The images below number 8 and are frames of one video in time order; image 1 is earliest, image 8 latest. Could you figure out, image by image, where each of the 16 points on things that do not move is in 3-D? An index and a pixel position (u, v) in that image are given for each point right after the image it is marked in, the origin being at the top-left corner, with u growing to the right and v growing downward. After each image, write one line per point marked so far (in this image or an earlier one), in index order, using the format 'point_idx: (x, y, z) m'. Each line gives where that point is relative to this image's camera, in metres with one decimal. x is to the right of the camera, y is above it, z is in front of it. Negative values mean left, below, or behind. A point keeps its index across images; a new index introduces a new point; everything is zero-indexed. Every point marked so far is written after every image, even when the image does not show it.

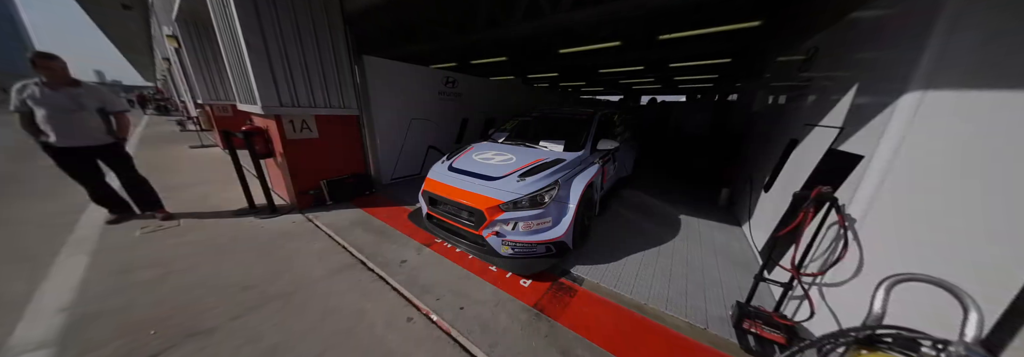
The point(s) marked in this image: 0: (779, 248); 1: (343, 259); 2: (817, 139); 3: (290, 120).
0: (+2.4, -0.6, +2.0) m
1: (-1.7, -0.8, +2.4) m
2: (+2.6, +0.3, +2.0) m
3: (-3.0, +0.8, +3.2) m
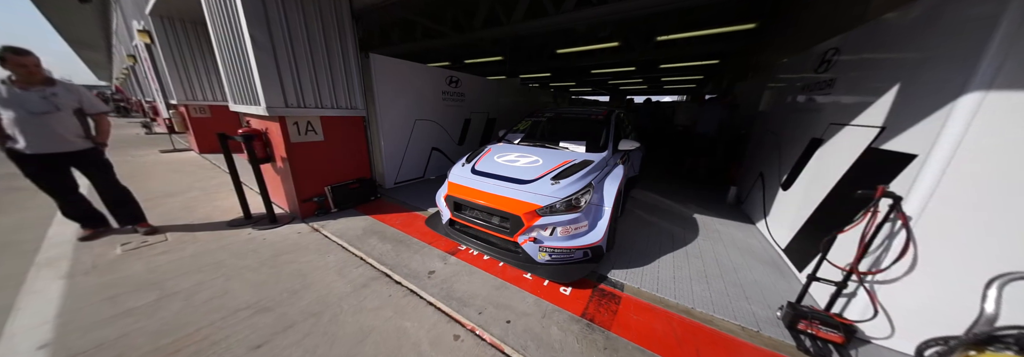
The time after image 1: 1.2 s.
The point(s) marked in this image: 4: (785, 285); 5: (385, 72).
0: (+2.7, -0.6, +2.0) m
1: (-1.4, -0.9, +2.3) m
2: (+2.9, +0.3, +2.1) m
3: (-2.7, +0.7, +2.9) m
4: (+2.6, -1.0, +2.3) m
5: (-2.1, +1.8, +3.9) m
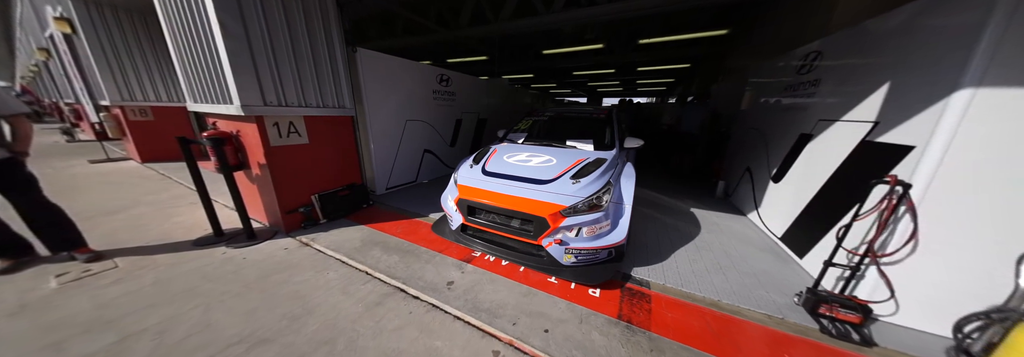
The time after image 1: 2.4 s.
0: (+2.9, -0.5, +2.2) m
1: (-1.2, -0.9, +2.0) m
2: (+3.1, +0.4, +2.2) m
3: (-2.6, +0.6, +2.6) m
4: (+2.8, -0.9, +2.4) m
5: (-2.1, +1.7, +3.6) m
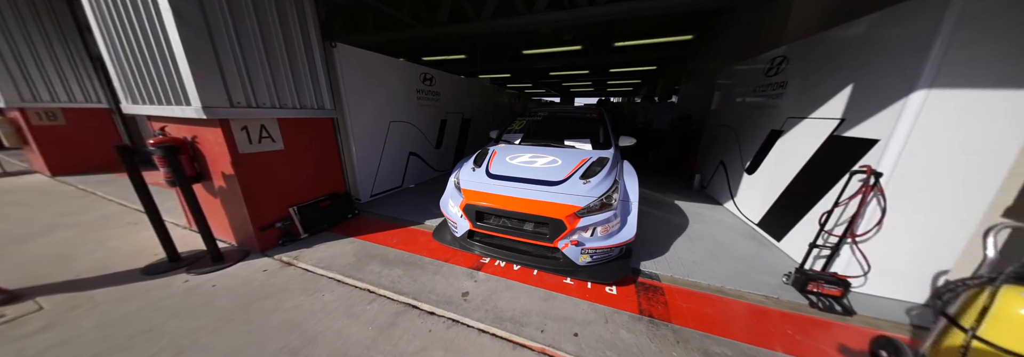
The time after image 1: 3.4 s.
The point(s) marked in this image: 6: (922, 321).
0: (+3.0, -0.4, +2.5) m
1: (-1.0, -1.0, +1.8) m
2: (+3.2, +0.5, +2.5) m
3: (-2.5, +0.5, +2.2) m
4: (+2.9, -0.8, +2.7) m
5: (-2.2, +1.6, +3.3) m
6: (+3.0, -1.1, +1.7) m
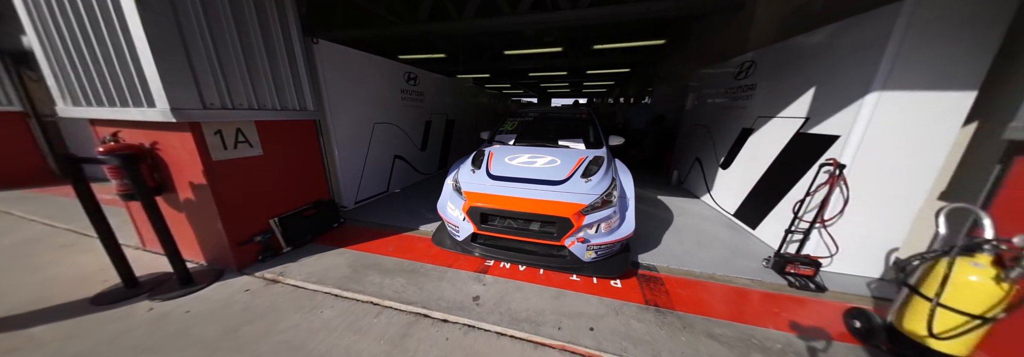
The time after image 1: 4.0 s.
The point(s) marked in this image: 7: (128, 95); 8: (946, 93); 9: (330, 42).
0: (+3.1, -0.4, +2.7) m
1: (-0.9, -1.0, +1.7) m
2: (+3.2, +0.6, +2.8) m
3: (-2.5, +0.4, +2.0) m
4: (+2.9, -0.8, +2.9) m
5: (-2.3, +1.5, +3.1) m
6: (+3.1, -1.0, +2.0) m
7: (-2.9, +0.6, +1.8) m
8: (+3.4, +0.6, +1.8) m
9: (-2.4, +1.8, +3.1) m
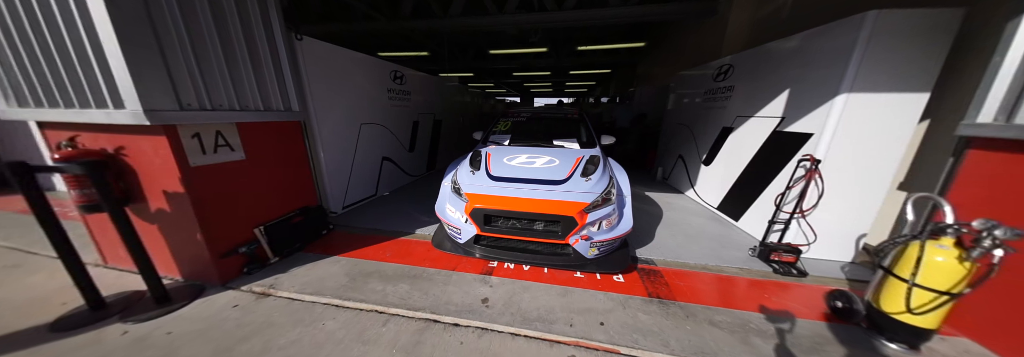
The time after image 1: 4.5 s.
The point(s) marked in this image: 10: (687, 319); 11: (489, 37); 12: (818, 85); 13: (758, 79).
0: (+3.0, -0.3, +3.0) m
1: (-0.8, -1.0, +1.7) m
2: (+3.1, +0.7, +3.0) m
3: (-2.5, +0.4, +1.8) m
4: (+2.9, -0.7, +3.2) m
5: (-2.4, +1.5, +2.9) m
6: (+3.2, -0.9, +2.3) m
7: (-2.9, +0.6, +1.6) m
8: (+3.4, +0.7, +2.0) m
9: (-2.4, +1.7, +2.9) m
10: (+1.3, -1.1, +1.8) m
11: (-0.7, +4.4, +7.4) m
12: (+3.0, +0.9, +2.3) m
13: (+3.2, +1.3, +3.1) m
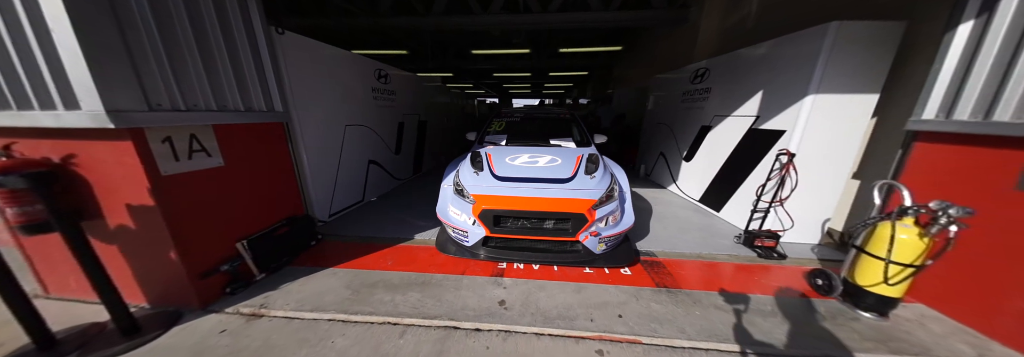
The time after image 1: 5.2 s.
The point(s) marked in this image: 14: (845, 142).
0: (+3.1, -0.2, +3.2) m
1: (-0.6, -1.1, +1.6) m
2: (+3.1, +0.8, +3.3) m
3: (-2.3, +0.3, +1.6) m
4: (+2.9, -0.6, +3.4) m
5: (-2.4, +1.4, +2.7) m
6: (+3.3, -0.8, +2.5) m
7: (-2.7, +0.5, +1.4) m
8: (+3.5, +0.8, +2.3) m
9: (-2.4, +1.6, +2.7) m
10: (+1.5, -1.0, +1.9) m
11: (-1.3, +4.3, +7.3) m
12: (+3.0, +1.0, +2.6) m
13: (+3.1, +1.4, +3.4) m
14: (+3.4, +0.4, +2.5) m
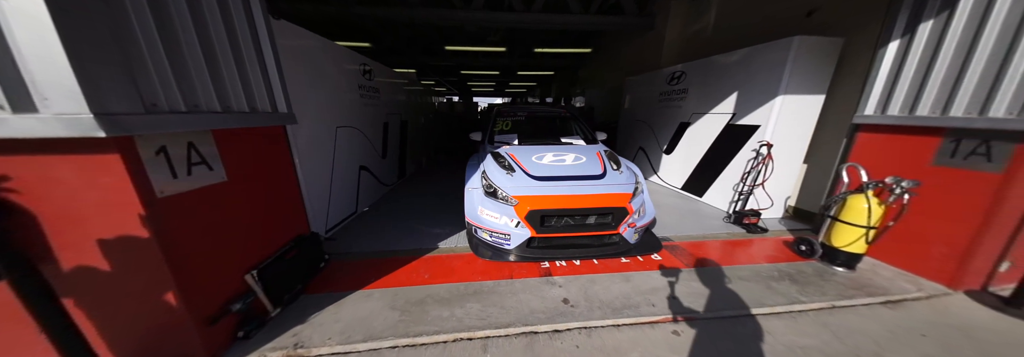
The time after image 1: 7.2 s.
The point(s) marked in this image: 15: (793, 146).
0: (+3.2, 0.0, +3.8) m
1: (-0.1, -1.1, +1.5) m
2: (+3.2, +0.9, +3.8) m
3: (-1.8, +0.2, +1.2) m
4: (+3.1, -0.4, +3.9) m
5: (-2.1, +1.3, +2.3) m
6: (+3.6, -0.6, +3.1) m
7: (-2.2, +0.3, +0.9) m
8: (+3.7, +1.0, +2.9) m
9: (-2.2, +1.5, +2.3) m
10: (+2.0, -0.9, +2.2) m
11: (-1.9, +4.3, +7.0) m
12: (+3.3, +1.2, +3.1) m
13: (+3.2, +1.6, +3.9) m
14: (+3.7, +0.6, +3.1) m
15: (+3.7, +0.4, +3.1) m
